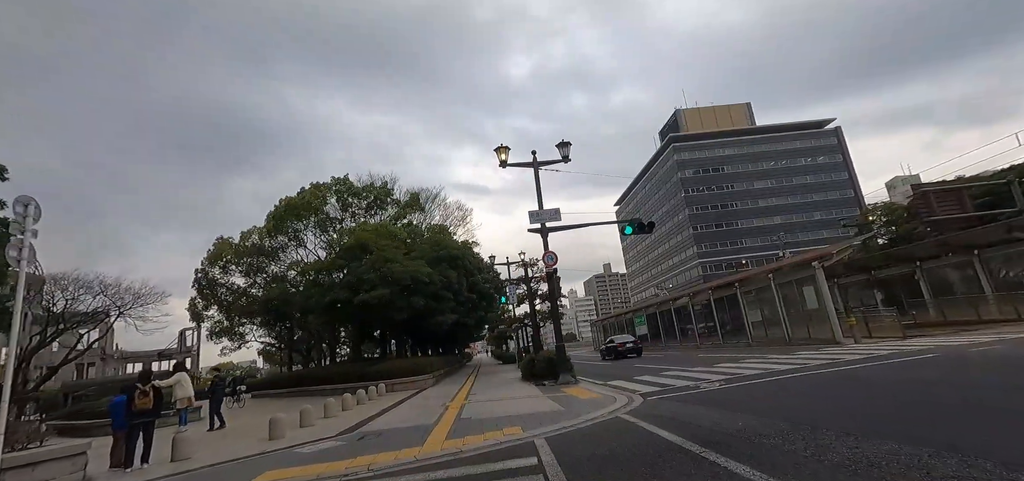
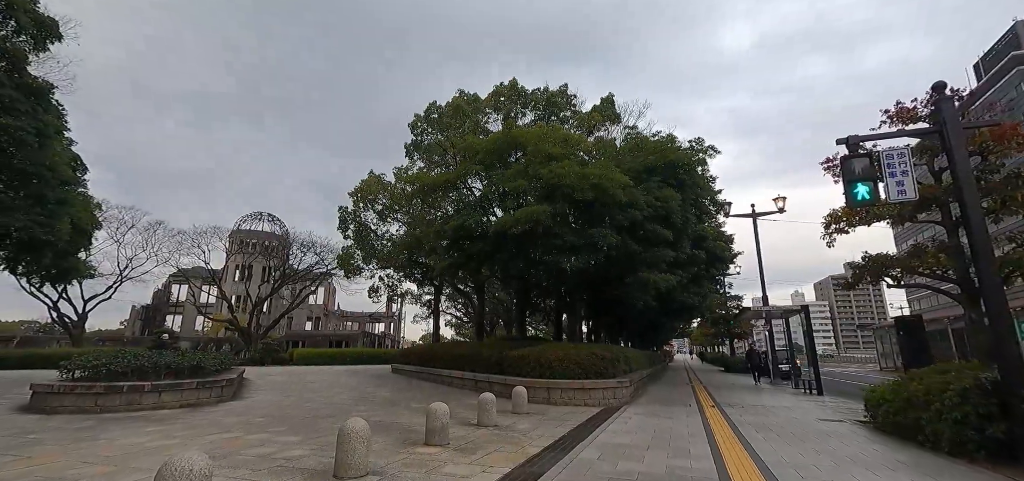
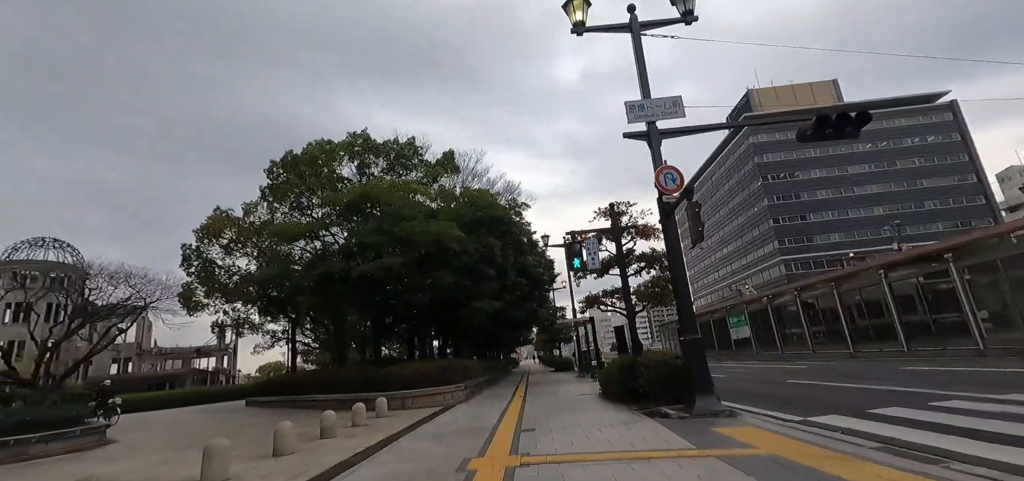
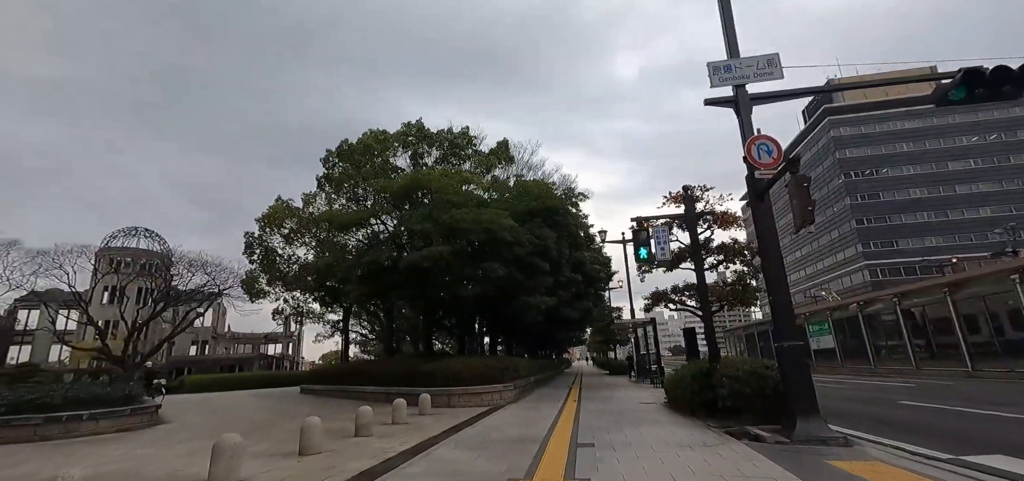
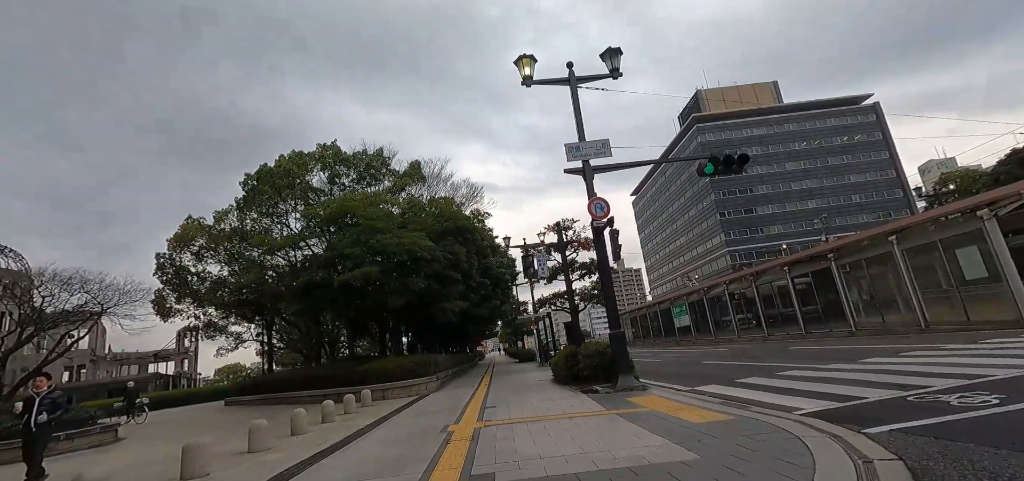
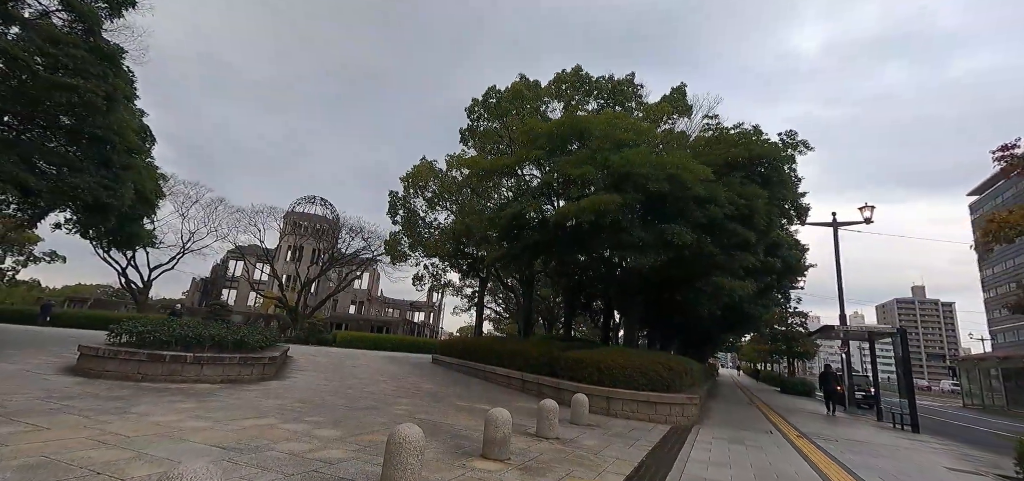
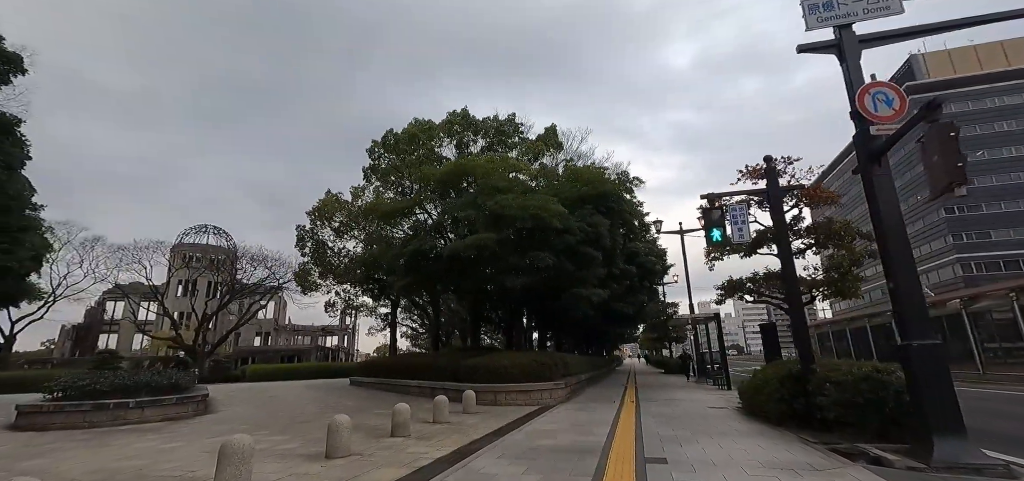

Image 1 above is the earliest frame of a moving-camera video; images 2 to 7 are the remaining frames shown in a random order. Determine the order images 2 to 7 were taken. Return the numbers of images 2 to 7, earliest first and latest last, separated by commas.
5, 3, 4, 7, 2, 6
